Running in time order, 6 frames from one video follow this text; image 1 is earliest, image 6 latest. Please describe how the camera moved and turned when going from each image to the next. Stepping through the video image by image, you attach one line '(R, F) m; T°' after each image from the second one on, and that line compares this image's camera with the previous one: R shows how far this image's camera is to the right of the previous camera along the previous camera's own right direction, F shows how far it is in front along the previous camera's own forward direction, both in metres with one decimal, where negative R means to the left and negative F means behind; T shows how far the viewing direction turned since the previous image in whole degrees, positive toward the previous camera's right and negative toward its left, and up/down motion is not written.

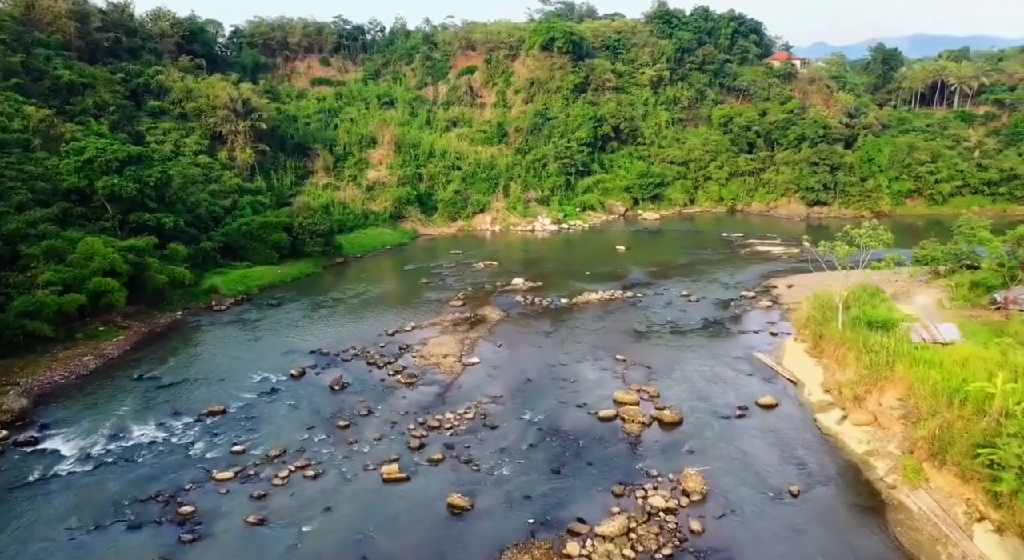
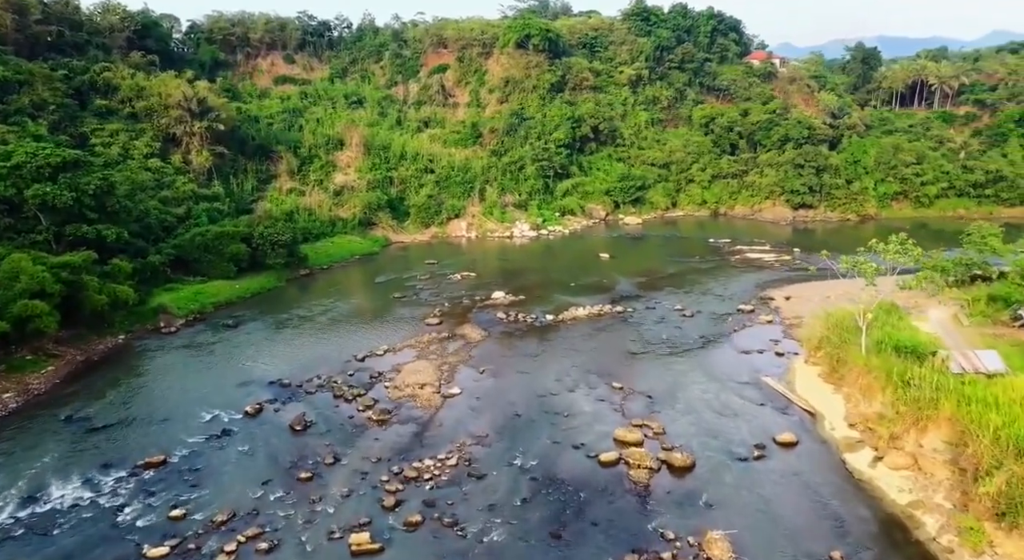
(-0.4, +2.9) m; +2°
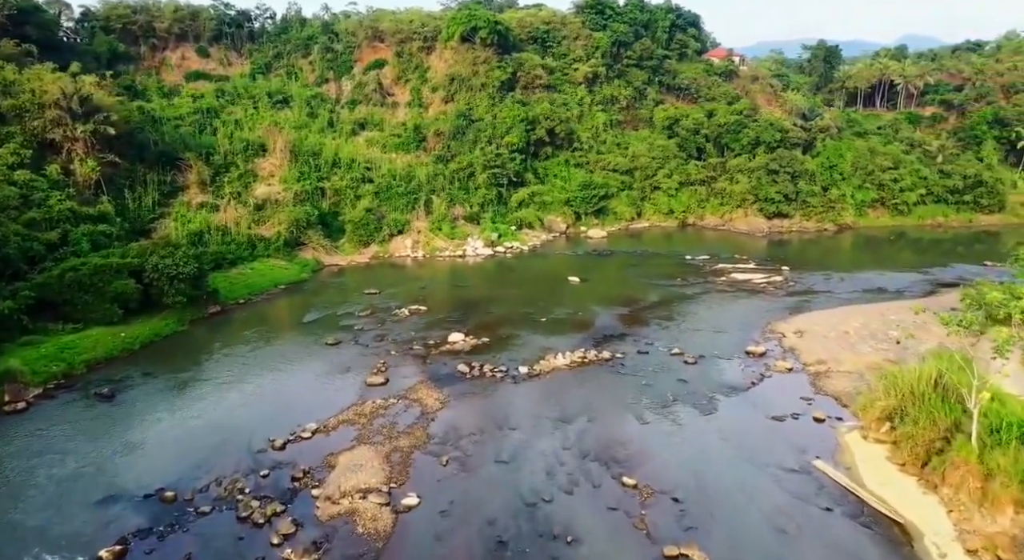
(-0.8, +6.7) m; +5°
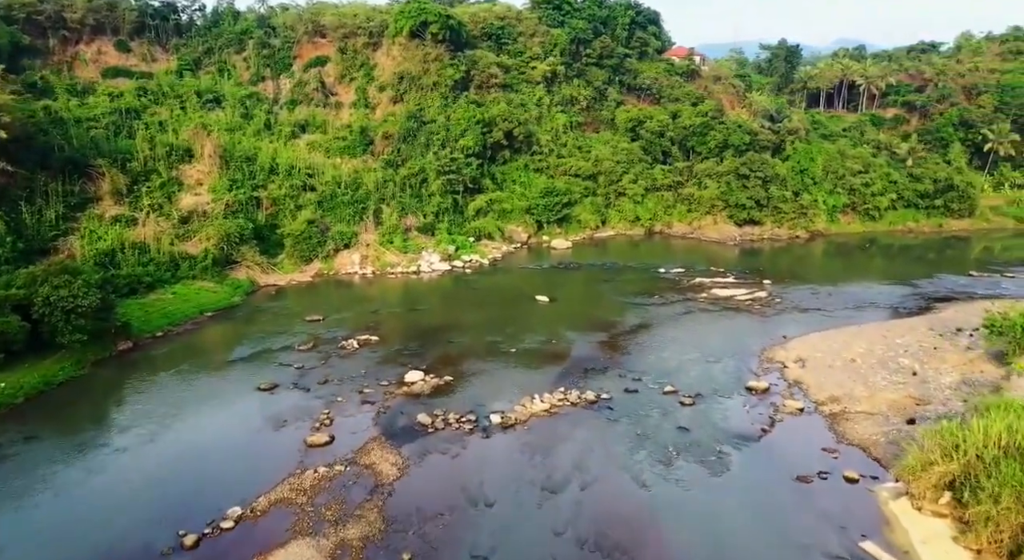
(-0.6, +4.1) m; +4°
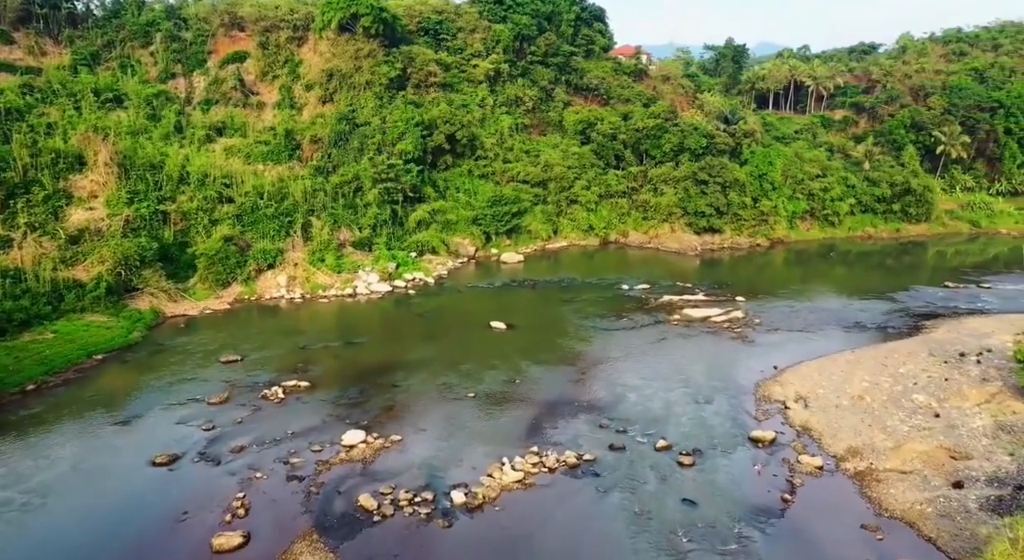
(-0.7, +4.4) m; +5°
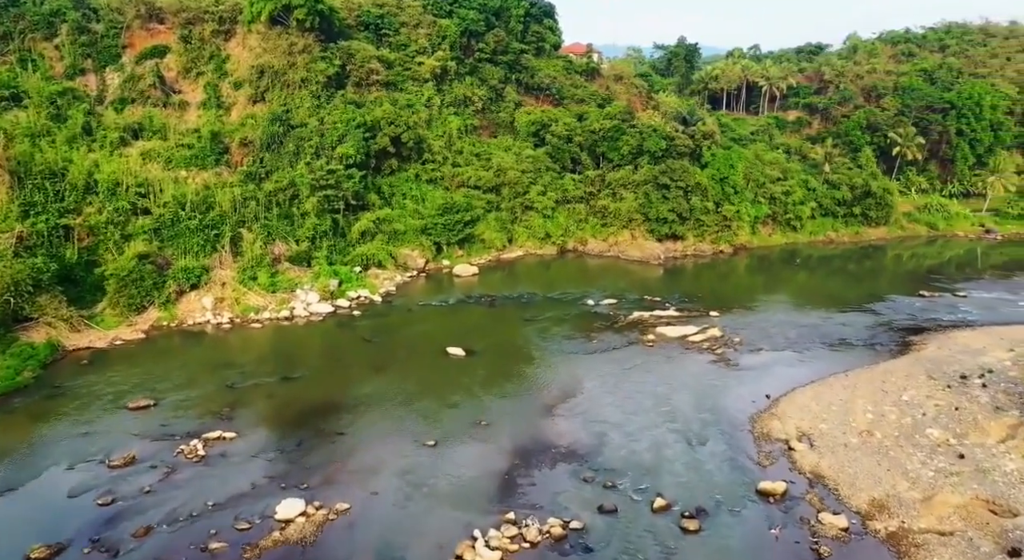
(-0.6, +3.4) m; +5°
